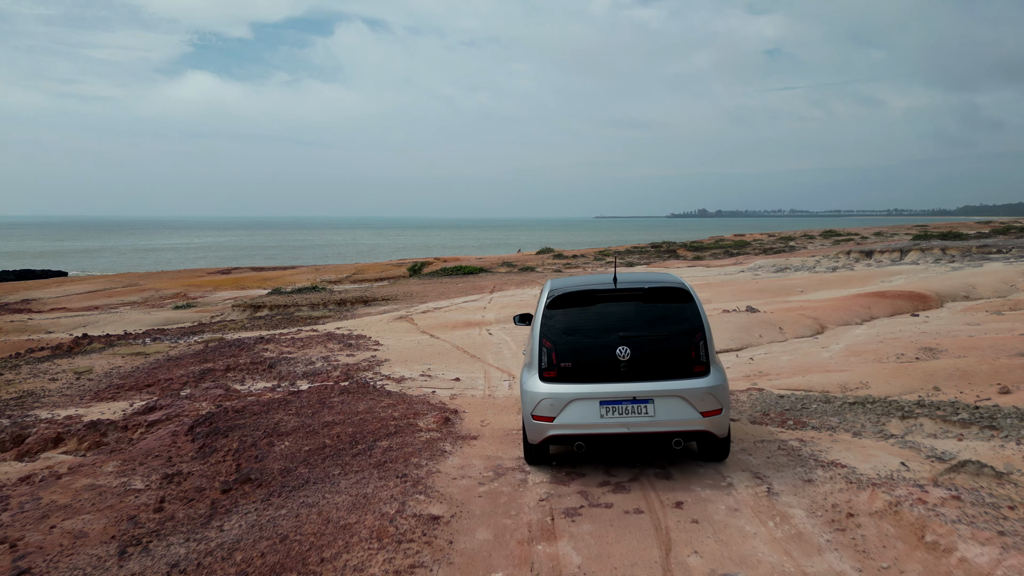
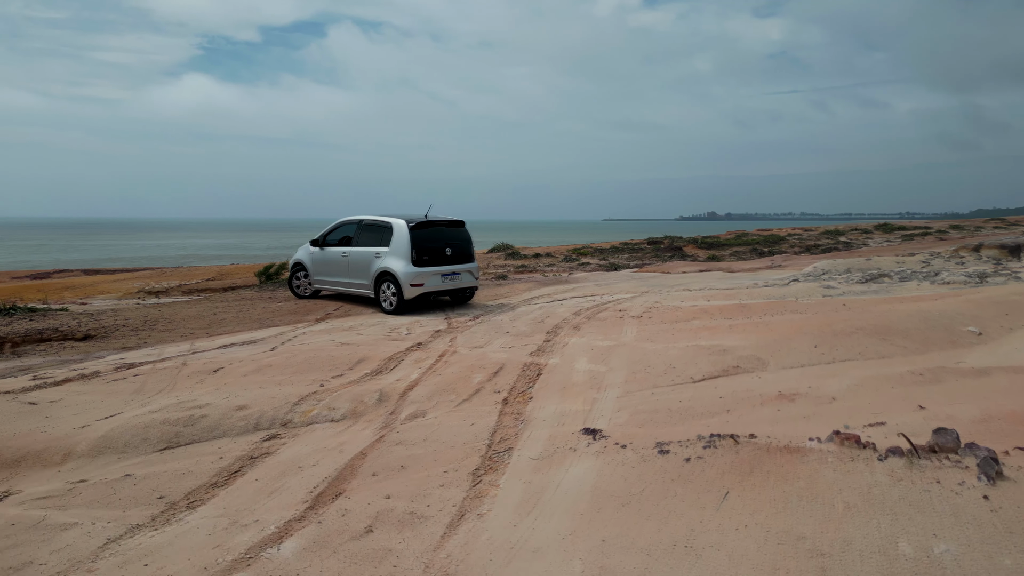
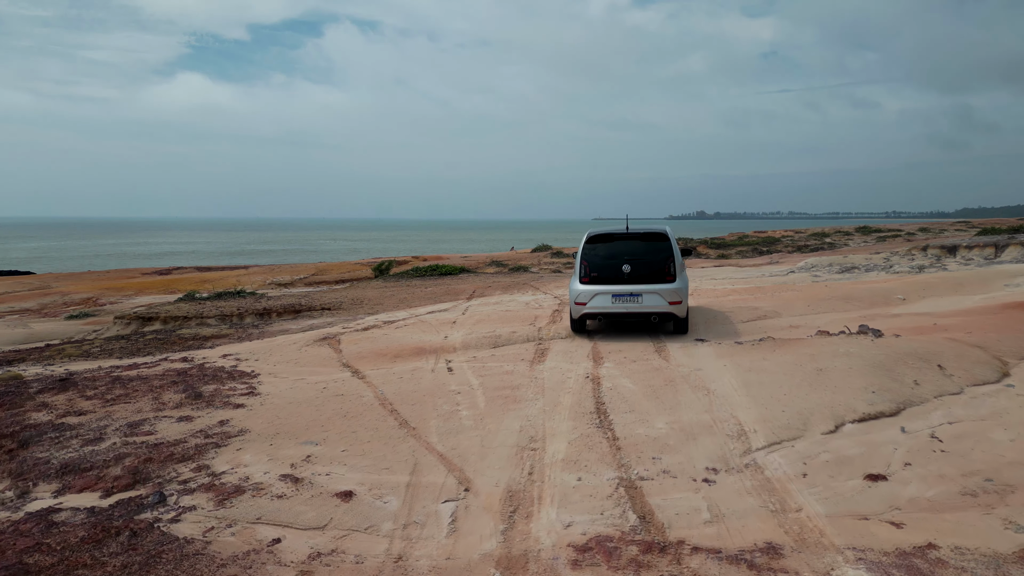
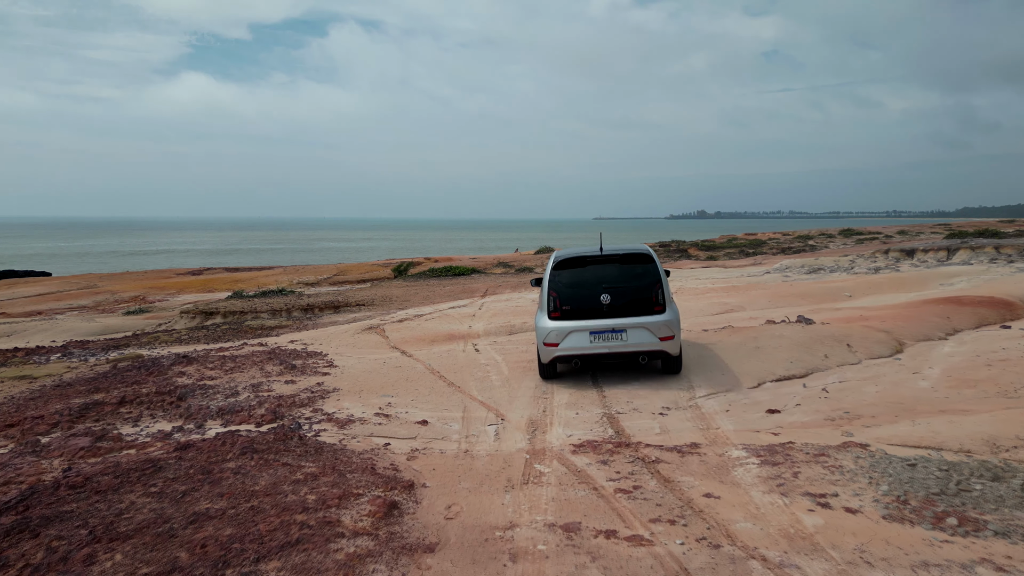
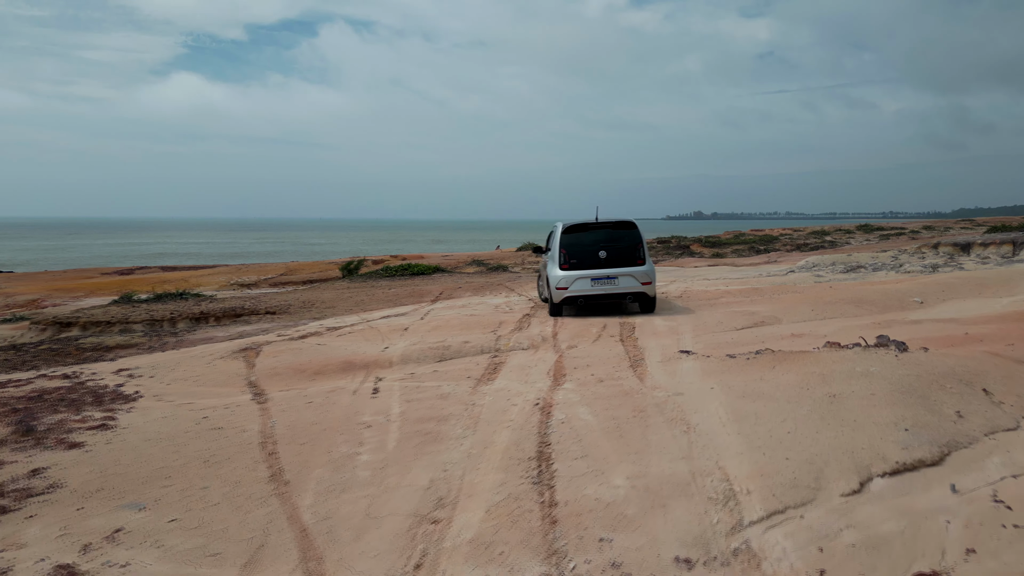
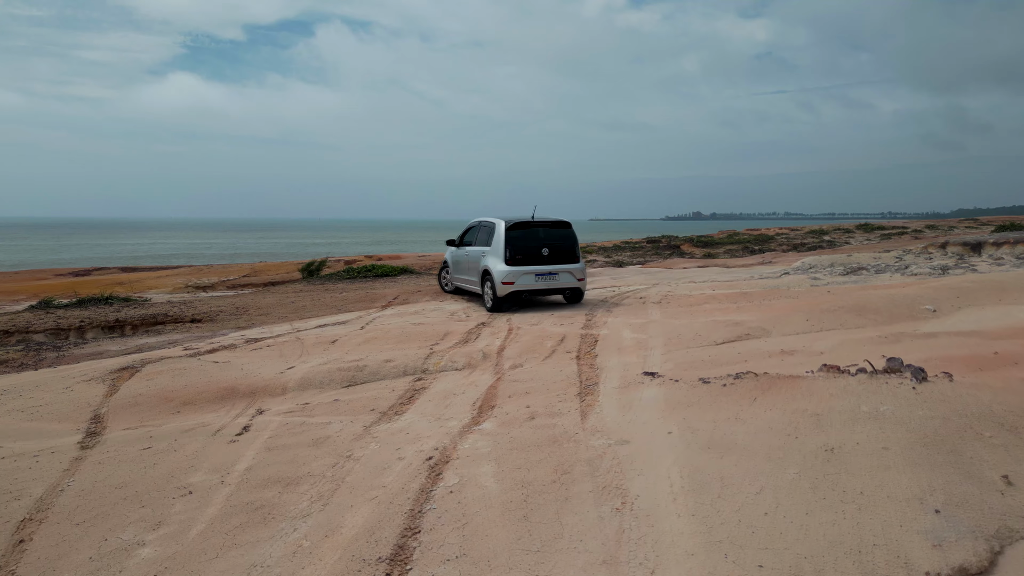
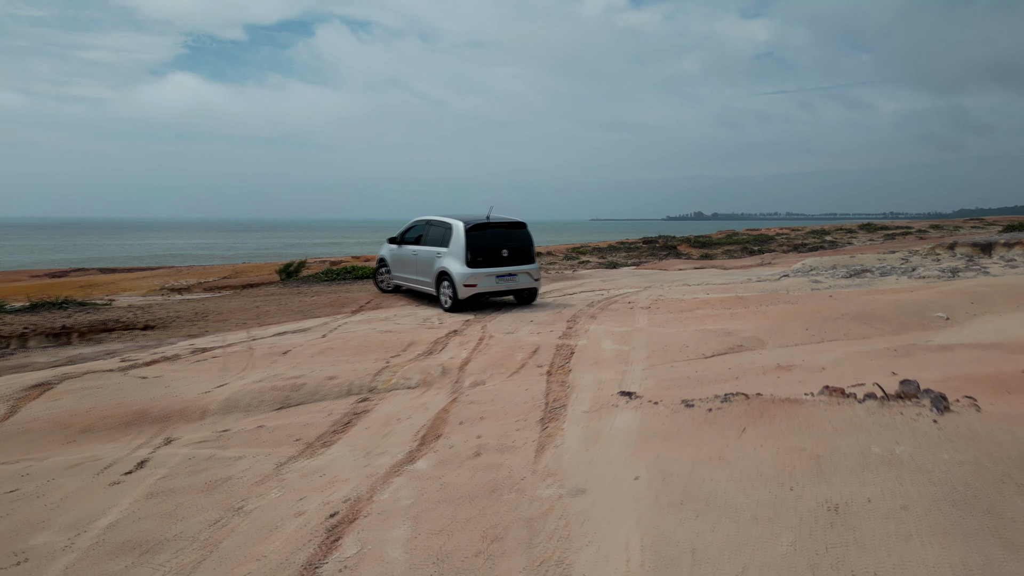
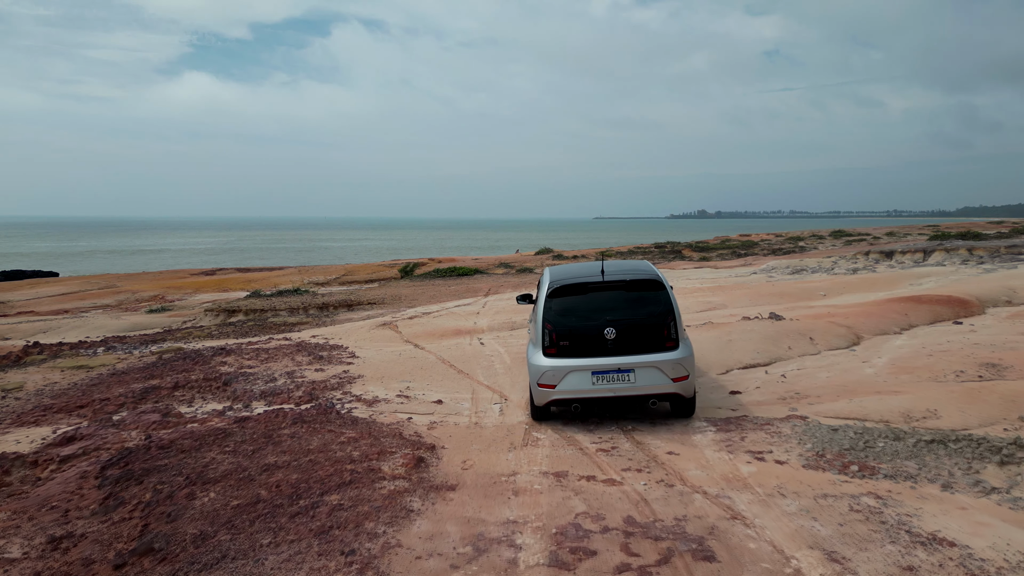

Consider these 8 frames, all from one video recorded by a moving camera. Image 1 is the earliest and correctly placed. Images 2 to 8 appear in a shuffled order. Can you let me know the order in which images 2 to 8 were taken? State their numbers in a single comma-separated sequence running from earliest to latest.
8, 4, 3, 5, 6, 7, 2
